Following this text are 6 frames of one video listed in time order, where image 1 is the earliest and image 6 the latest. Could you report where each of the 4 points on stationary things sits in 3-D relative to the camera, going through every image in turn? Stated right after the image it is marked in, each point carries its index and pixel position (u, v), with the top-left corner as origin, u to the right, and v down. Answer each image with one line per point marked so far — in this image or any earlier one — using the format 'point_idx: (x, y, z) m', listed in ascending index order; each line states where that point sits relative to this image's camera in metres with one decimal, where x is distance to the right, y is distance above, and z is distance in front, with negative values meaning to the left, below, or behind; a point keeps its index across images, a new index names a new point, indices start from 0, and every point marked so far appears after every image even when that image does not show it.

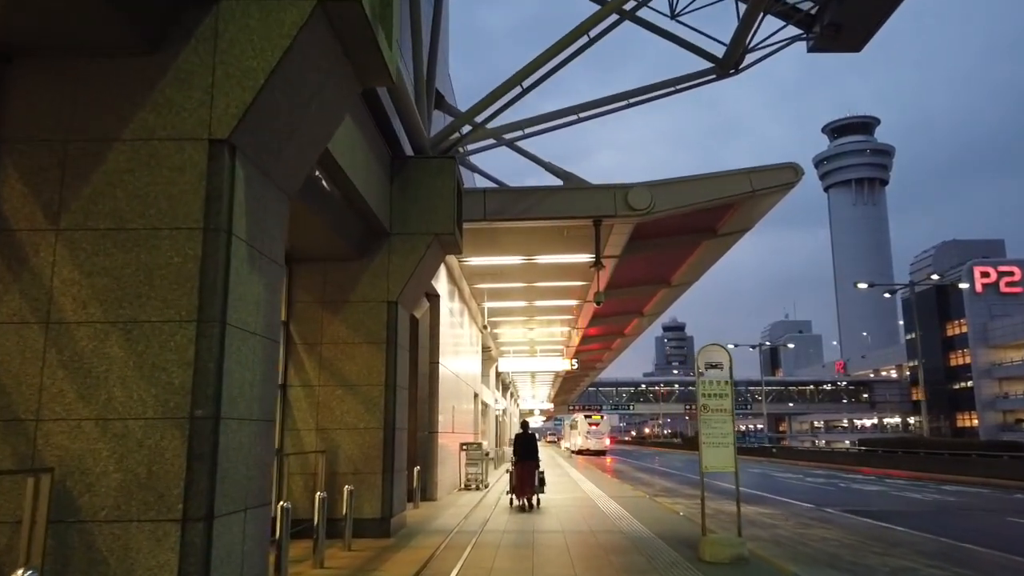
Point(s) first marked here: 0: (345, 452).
0: (-2.6, -2.5, +11.6) m
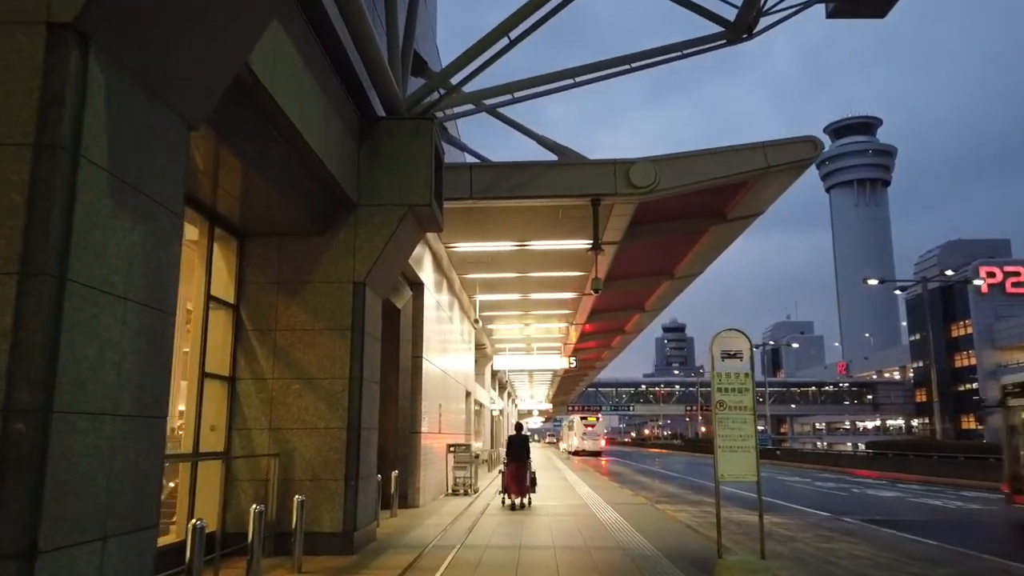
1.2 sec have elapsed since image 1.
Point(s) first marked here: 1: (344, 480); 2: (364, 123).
0: (-2.8, -2.2, +10.1) m
1: (-2.2, -2.5, +10.0) m
2: (-2.1, +2.4, +11.0) m
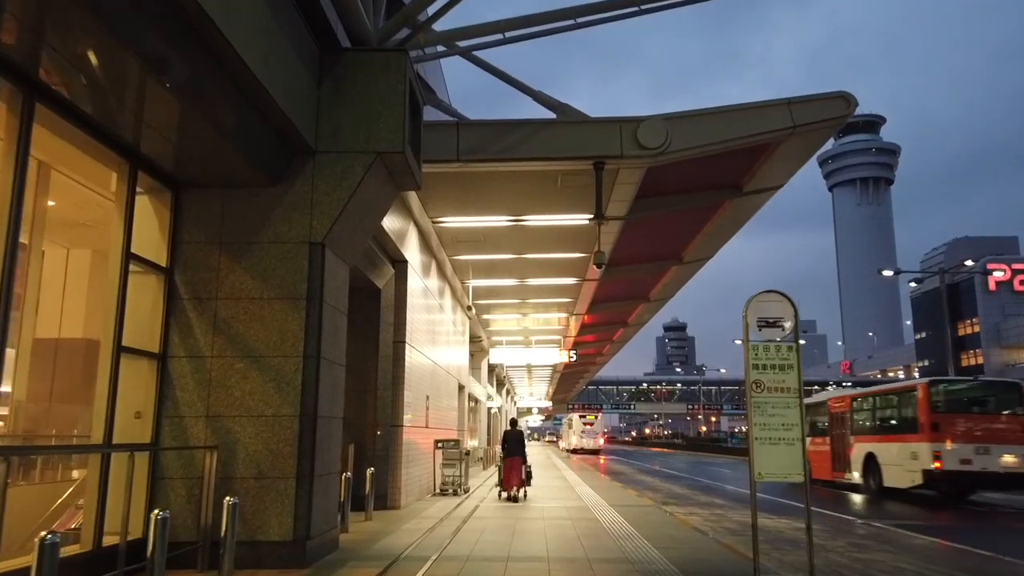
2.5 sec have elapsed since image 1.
0: (-3.0, -1.8, +8.4) m
1: (-2.4, -2.1, +8.3) m
2: (-2.3, +2.8, +9.3) m
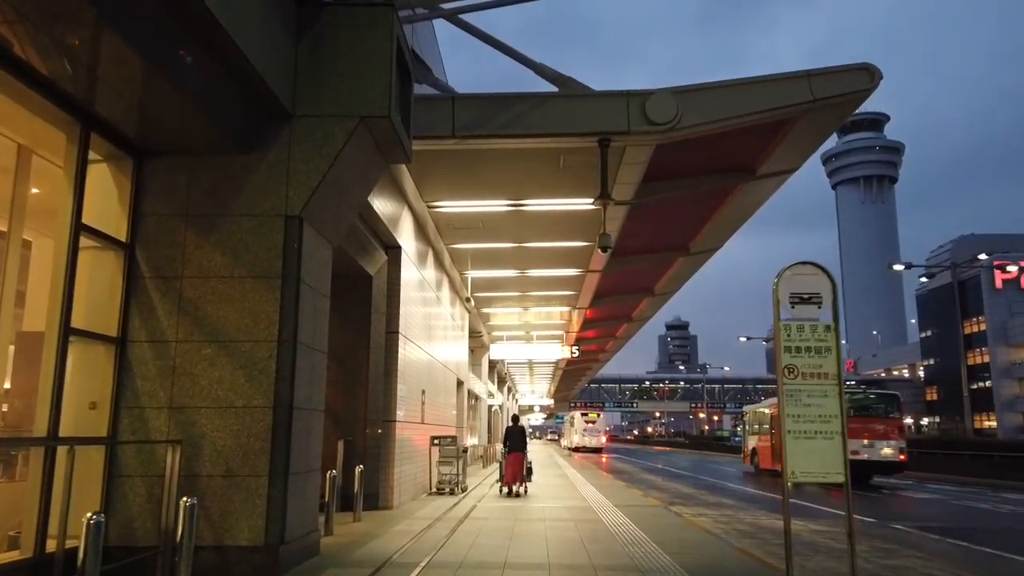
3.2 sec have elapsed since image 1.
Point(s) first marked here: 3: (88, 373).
0: (-3.0, -1.5, +7.5) m
1: (-2.4, -1.9, +7.5) m
2: (-2.3, +3.1, +8.4) m
3: (-4.1, -0.8, +7.4) m
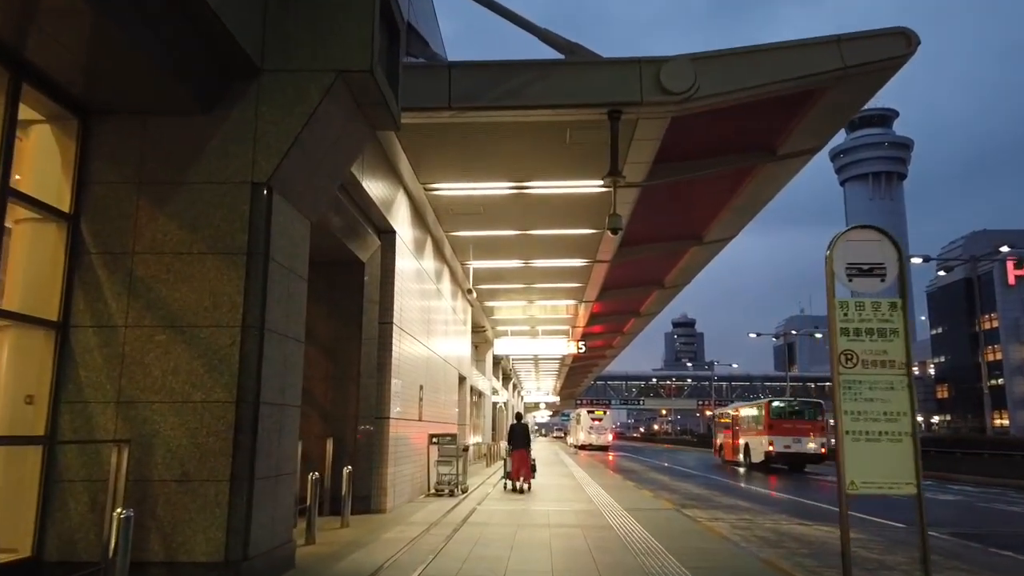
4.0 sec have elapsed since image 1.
0: (-3.0, -1.3, +6.6) m
1: (-2.4, -1.7, +6.5) m
2: (-2.3, +3.3, +7.4) m
3: (-4.1, -0.6, +6.4) m
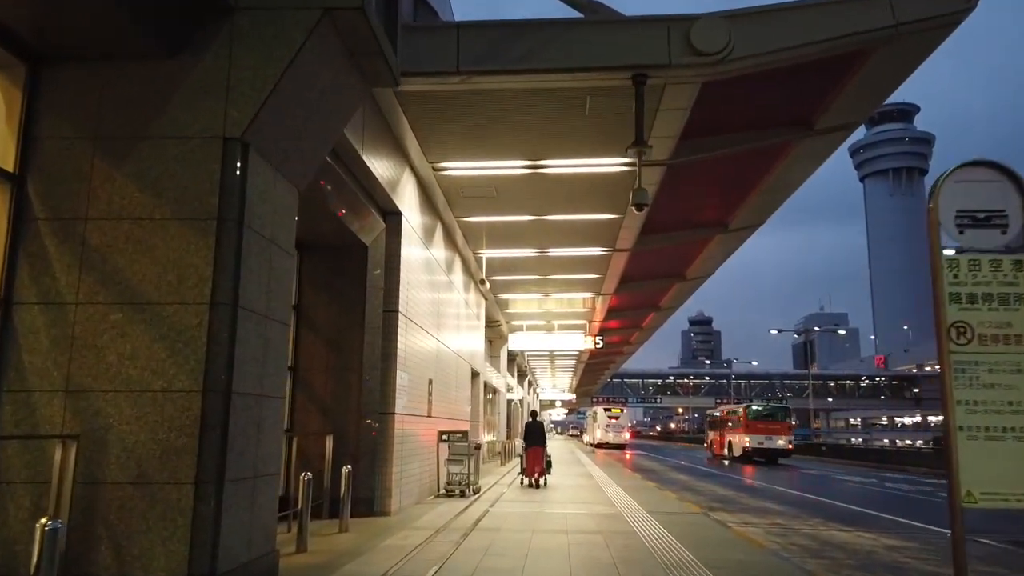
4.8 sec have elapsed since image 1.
0: (-2.9, -1.1, +5.6) m
1: (-2.3, -1.4, +5.5) m
2: (-2.2, +3.5, +6.4) m
3: (-4.0, -0.4, +5.5) m
